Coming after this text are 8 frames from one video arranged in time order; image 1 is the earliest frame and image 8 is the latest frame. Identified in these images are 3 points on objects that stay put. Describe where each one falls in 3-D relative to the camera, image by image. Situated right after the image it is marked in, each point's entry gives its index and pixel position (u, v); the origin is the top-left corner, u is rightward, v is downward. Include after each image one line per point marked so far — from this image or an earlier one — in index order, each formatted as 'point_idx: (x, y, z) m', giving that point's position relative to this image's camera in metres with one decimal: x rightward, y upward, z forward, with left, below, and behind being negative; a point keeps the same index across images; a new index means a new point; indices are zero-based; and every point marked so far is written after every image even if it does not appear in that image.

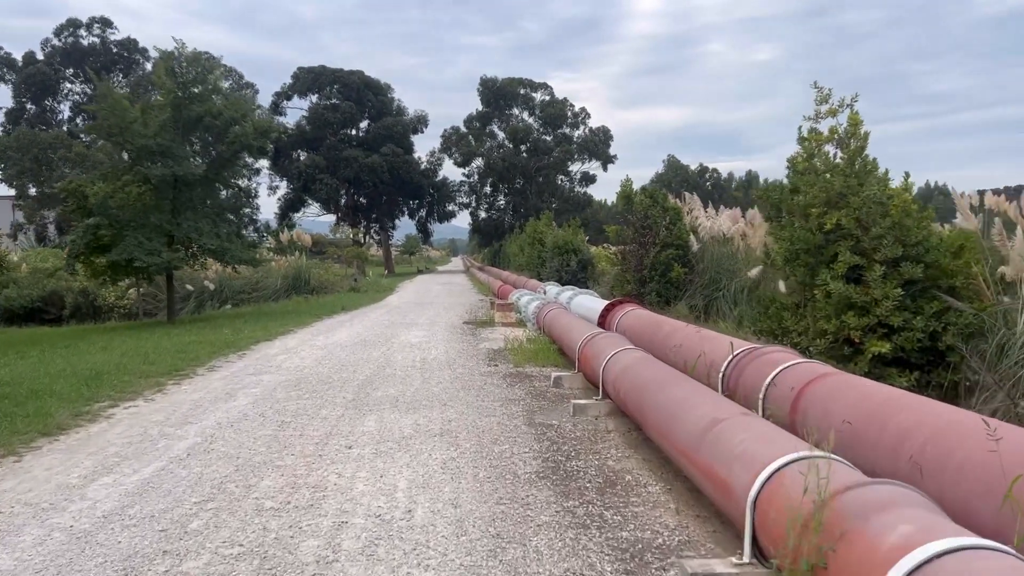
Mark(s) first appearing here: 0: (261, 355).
0: (-2.8, -0.8, +9.2) m
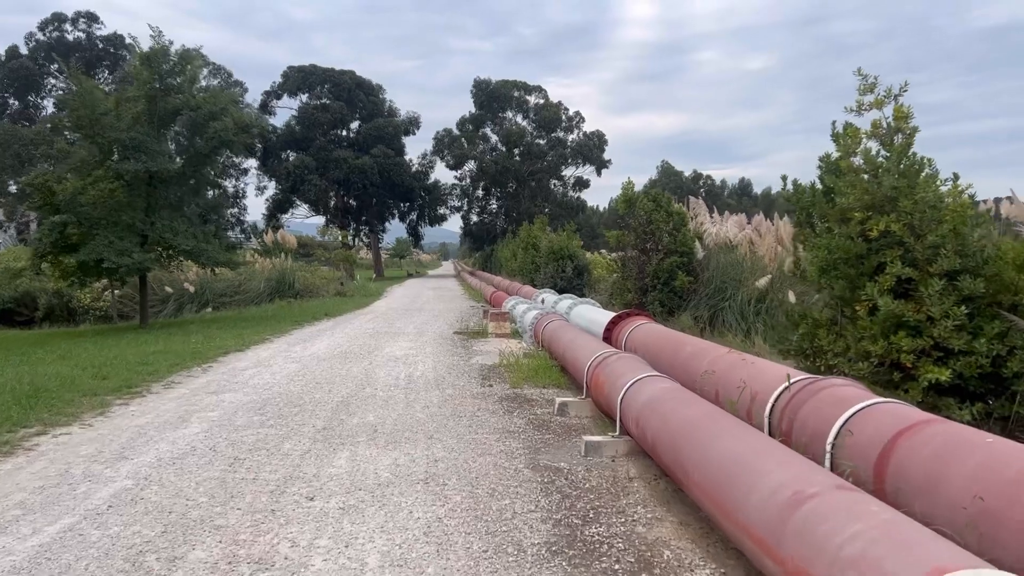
0: (-2.8, -0.8, +8.3) m
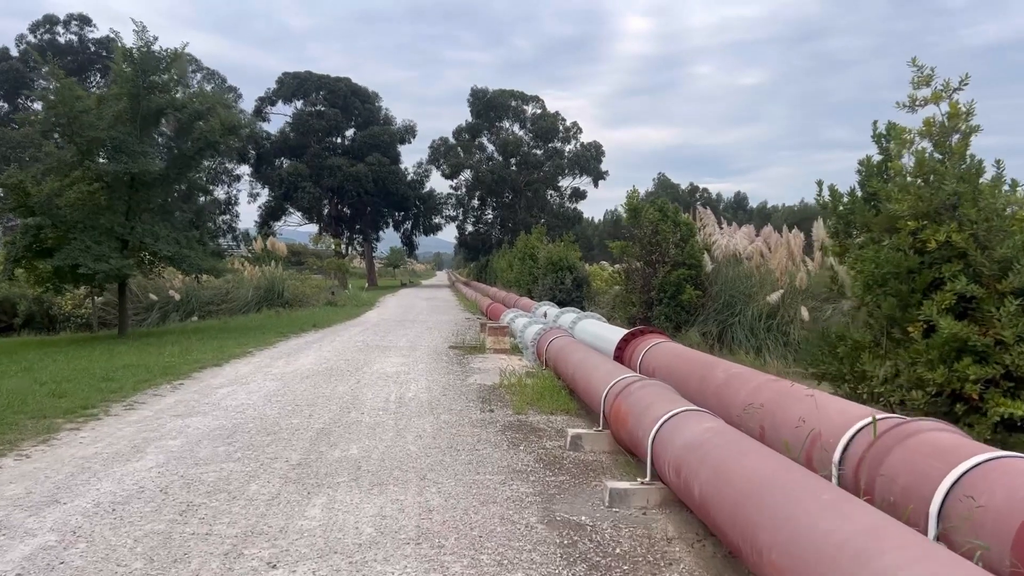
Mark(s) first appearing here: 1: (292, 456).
0: (-2.8, -0.9, +7.5) m
1: (-1.3, -1.0, +4.8) m
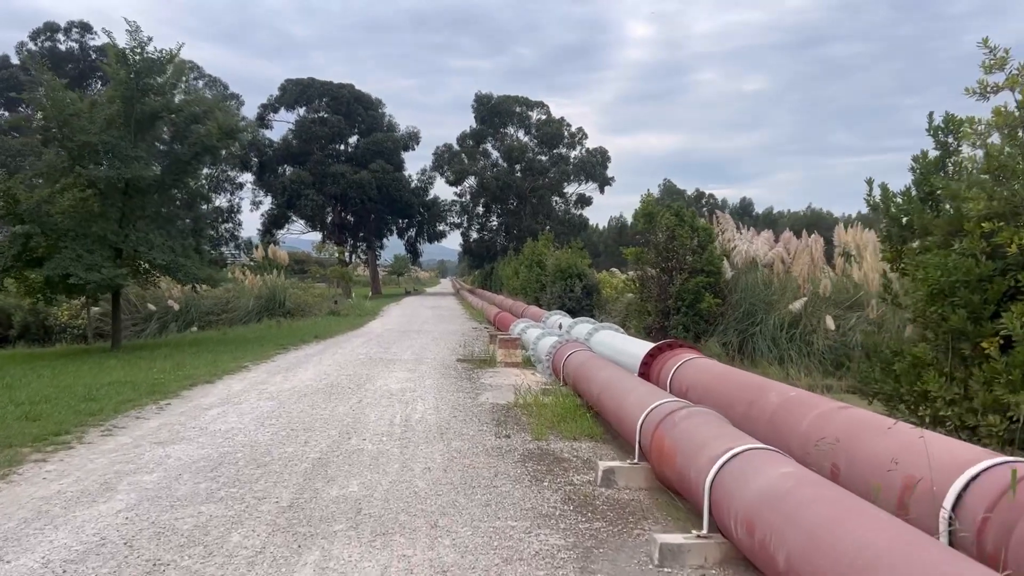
0: (-2.7, -1.0, +6.9) m
1: (-1.2, -1.0, +4.1) m
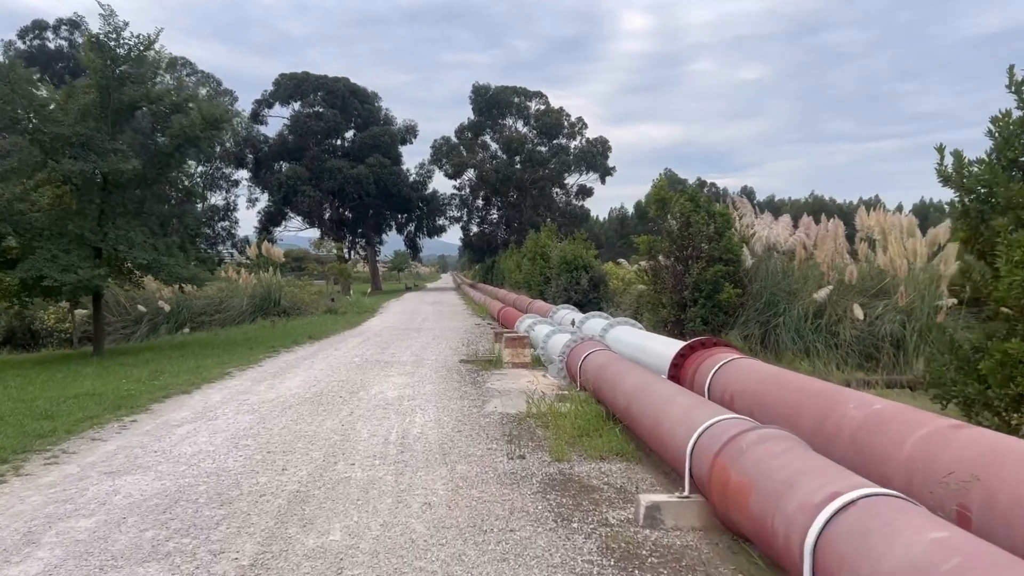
0: (-2.6, -1.0, +6.1) m
1: (-1.1, -1.0, +3.3) m
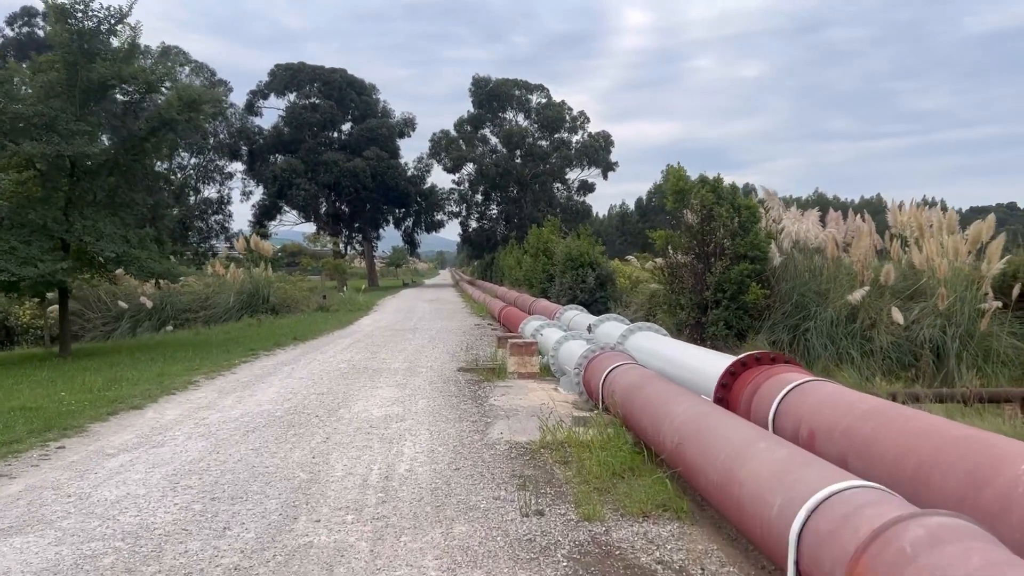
0: (-2.5, -1.0, +4.9) m
1: (-1.0, -1.0, +2.2) m
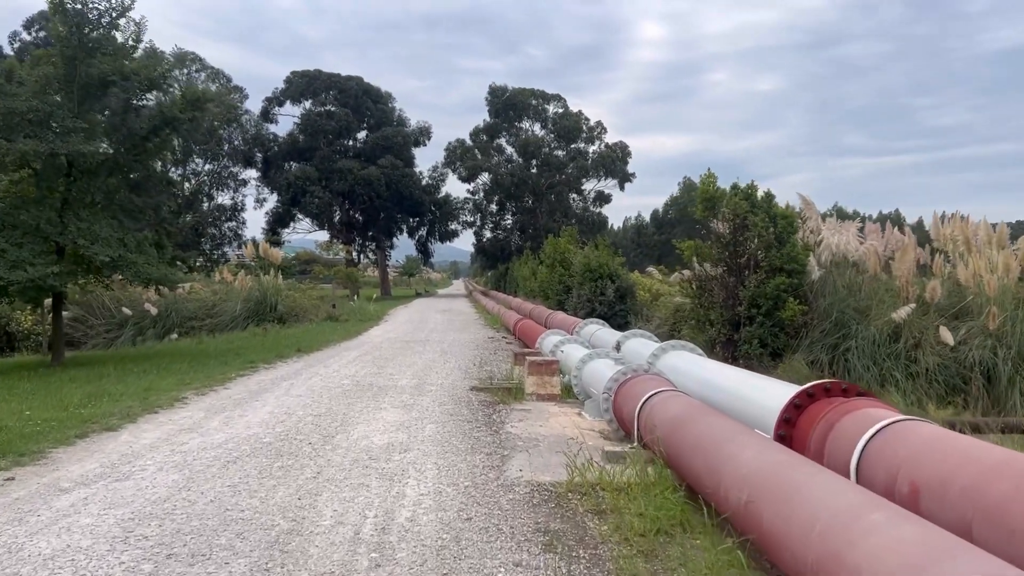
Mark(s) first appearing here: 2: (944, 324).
0: (-2.4, -1.0, +4.2) m
1: (-0.9, -1.1, +1.5) m
2: (+5.0, -0.4, +9.4) m
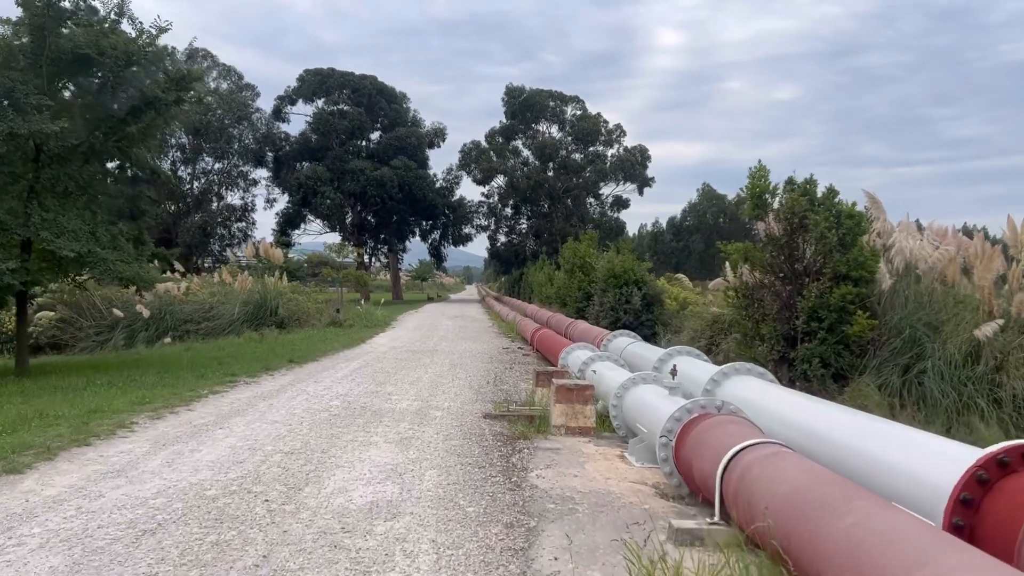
0: (-2.3, -1.0, +2.9) m
1: (-0.9, -1.1, +0.1) m
2: (+5.2, -0.5, +7.9) m
